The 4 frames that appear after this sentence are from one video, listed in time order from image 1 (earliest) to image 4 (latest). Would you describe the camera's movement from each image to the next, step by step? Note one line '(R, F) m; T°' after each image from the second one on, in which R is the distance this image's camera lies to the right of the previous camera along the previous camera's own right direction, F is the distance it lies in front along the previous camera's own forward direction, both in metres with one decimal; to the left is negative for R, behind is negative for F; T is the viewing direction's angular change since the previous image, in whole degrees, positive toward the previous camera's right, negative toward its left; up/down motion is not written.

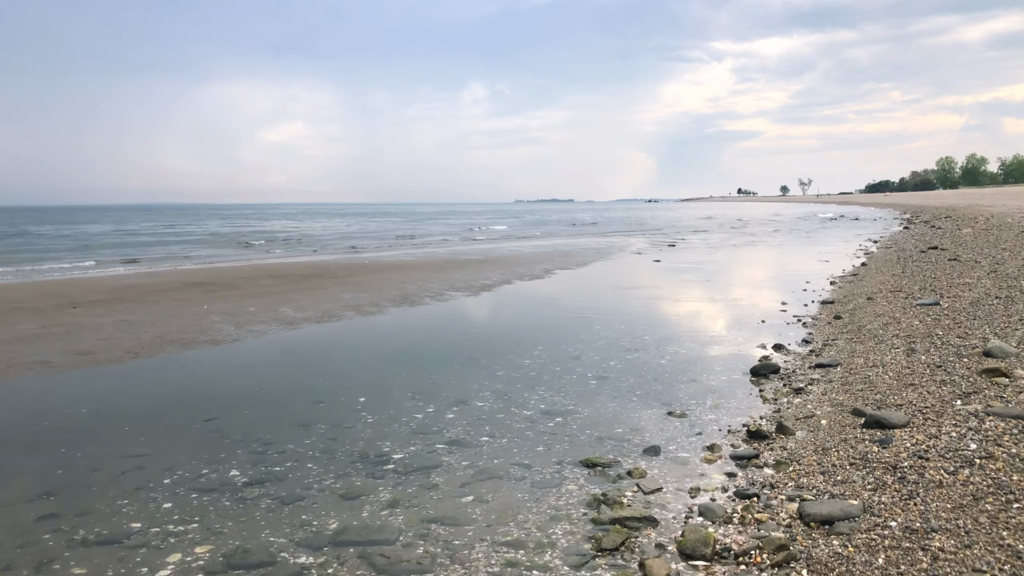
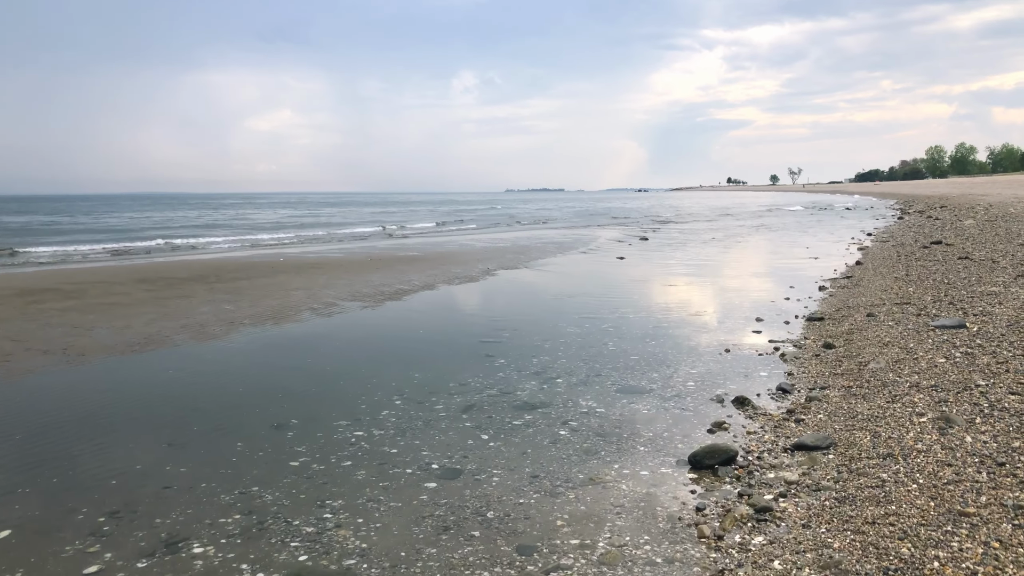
(+1.3, +3.5) m; +1°
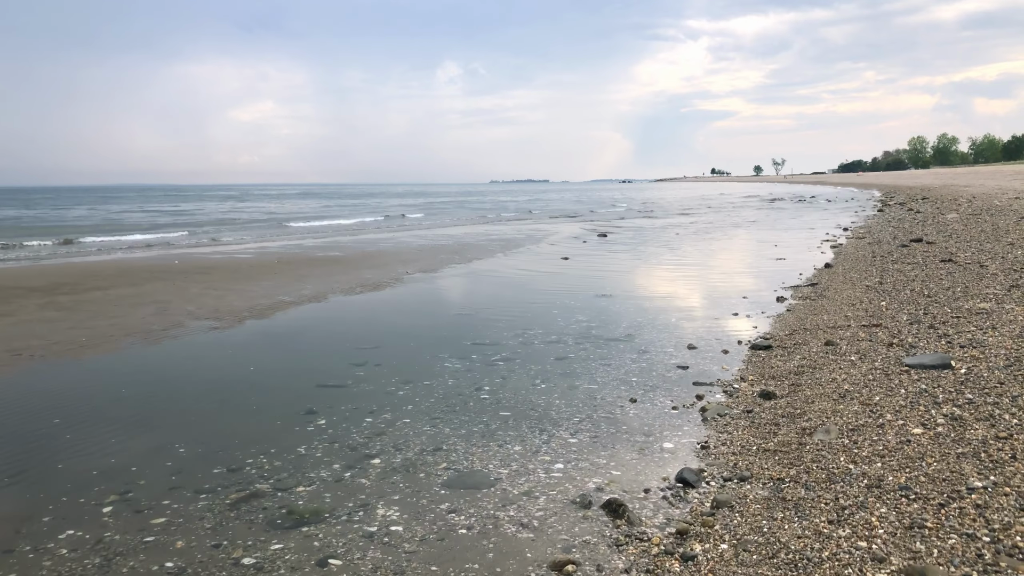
(+1.3, +2.5) m; +1°
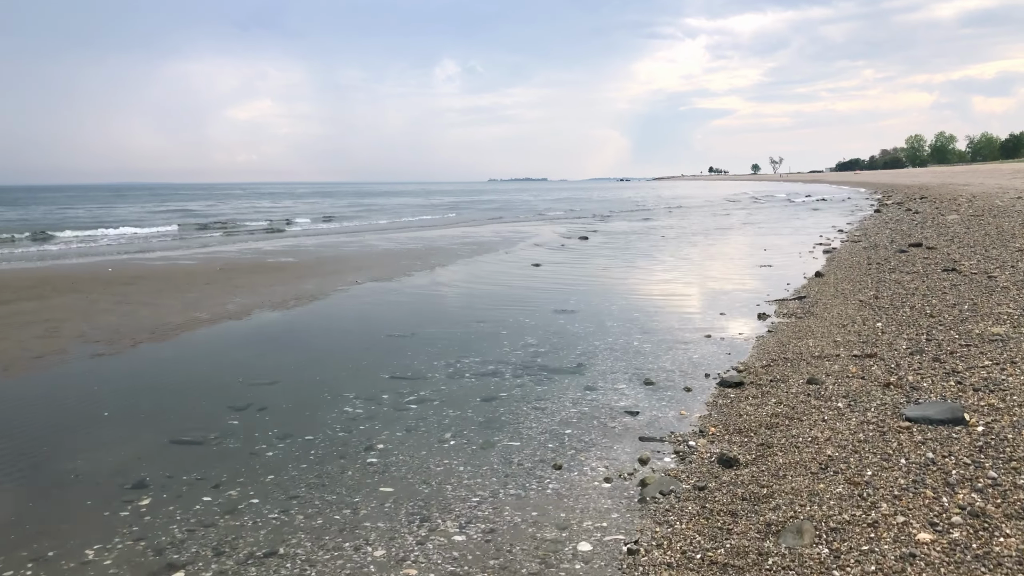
(+0.7, +1.6) m; 0°
